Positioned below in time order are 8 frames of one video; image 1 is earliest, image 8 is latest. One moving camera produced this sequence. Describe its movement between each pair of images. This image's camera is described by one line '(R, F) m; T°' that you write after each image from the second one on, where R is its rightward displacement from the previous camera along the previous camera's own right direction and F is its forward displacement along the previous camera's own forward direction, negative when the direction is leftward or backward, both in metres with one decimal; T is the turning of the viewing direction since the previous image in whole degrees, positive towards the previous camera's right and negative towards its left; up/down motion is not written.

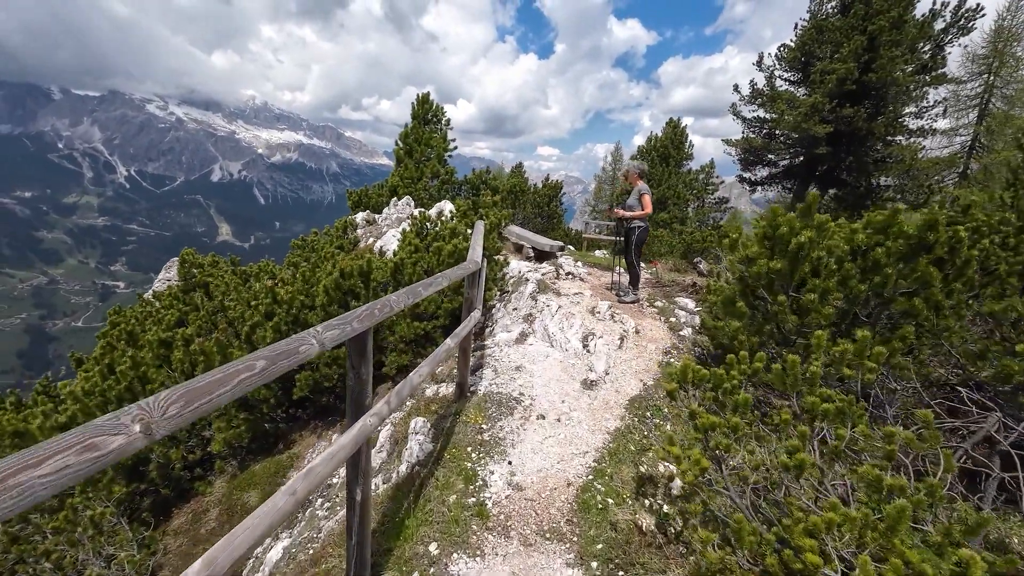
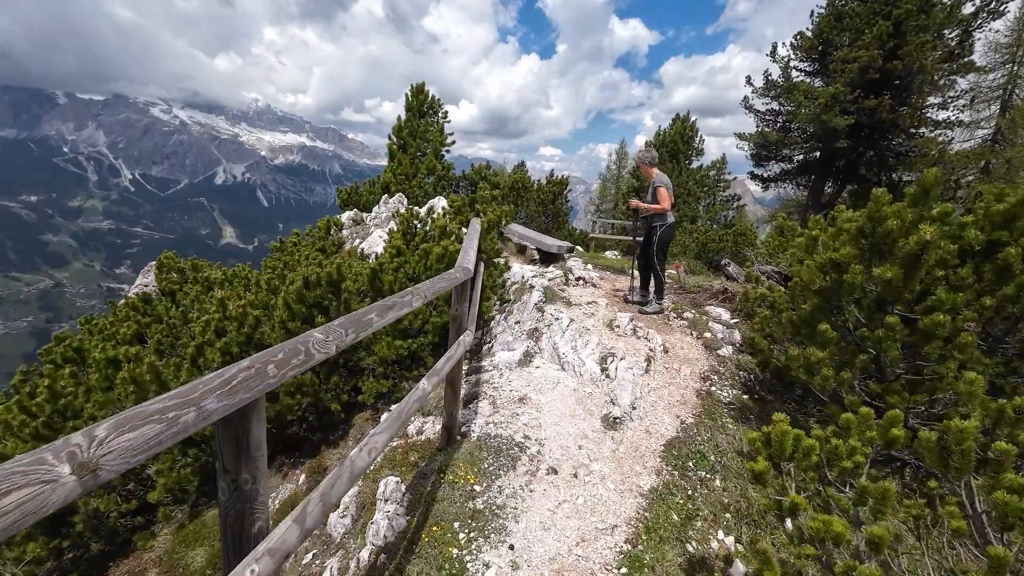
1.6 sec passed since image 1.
(0.0, +1.3) m; 0°
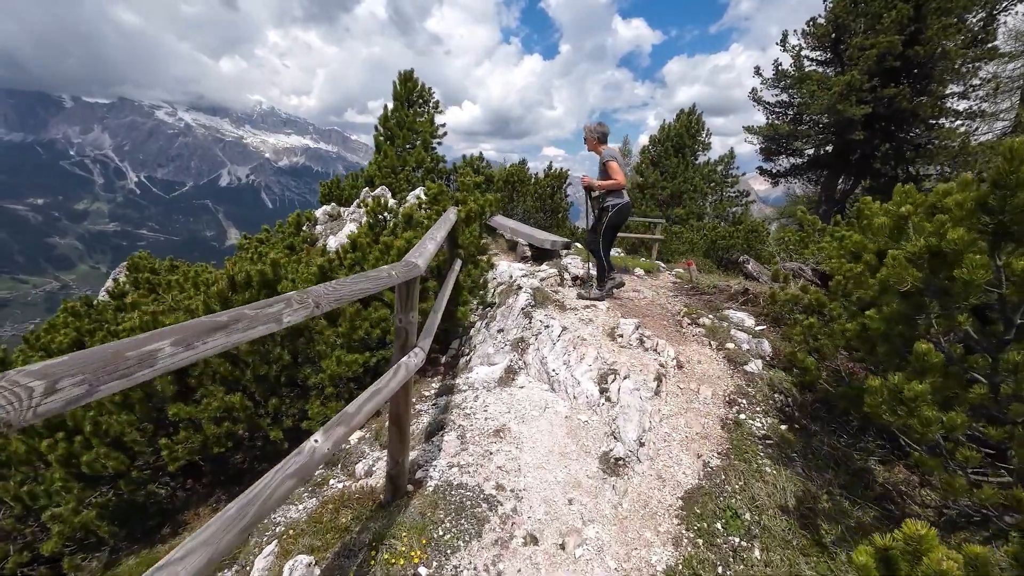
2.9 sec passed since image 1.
(+0.3, +1.1) m; 0°
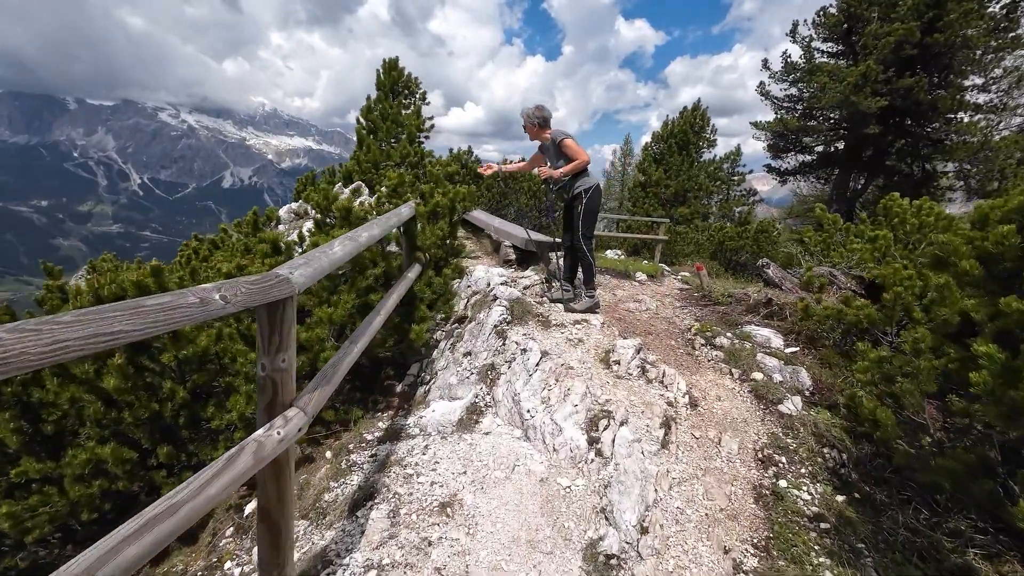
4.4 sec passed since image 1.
(+0.3, +1.2) m; 0°
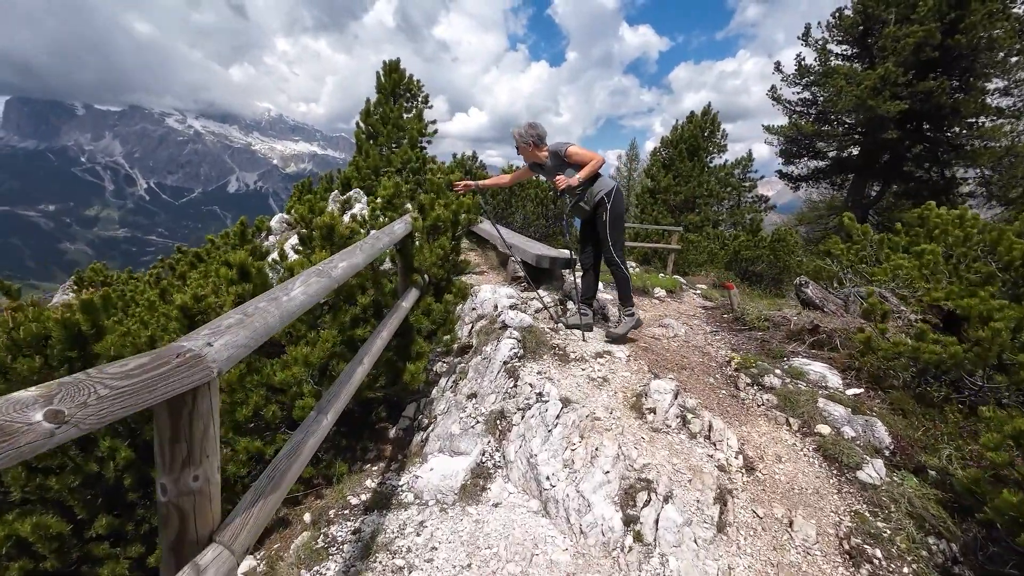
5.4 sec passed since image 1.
(-0.1, +0.7) m; 0°
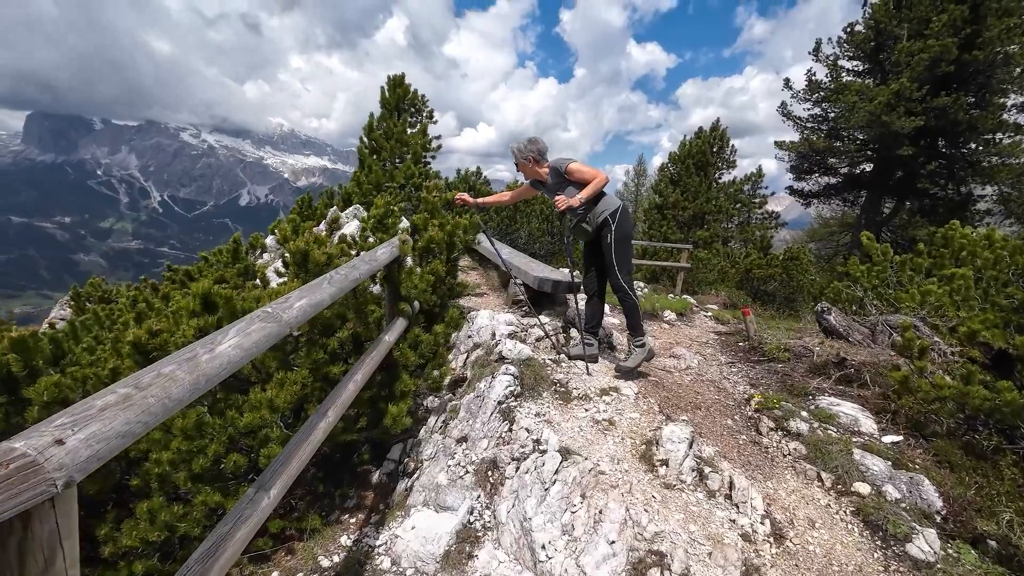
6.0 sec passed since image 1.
(+0.1, +0.4) m; -1°
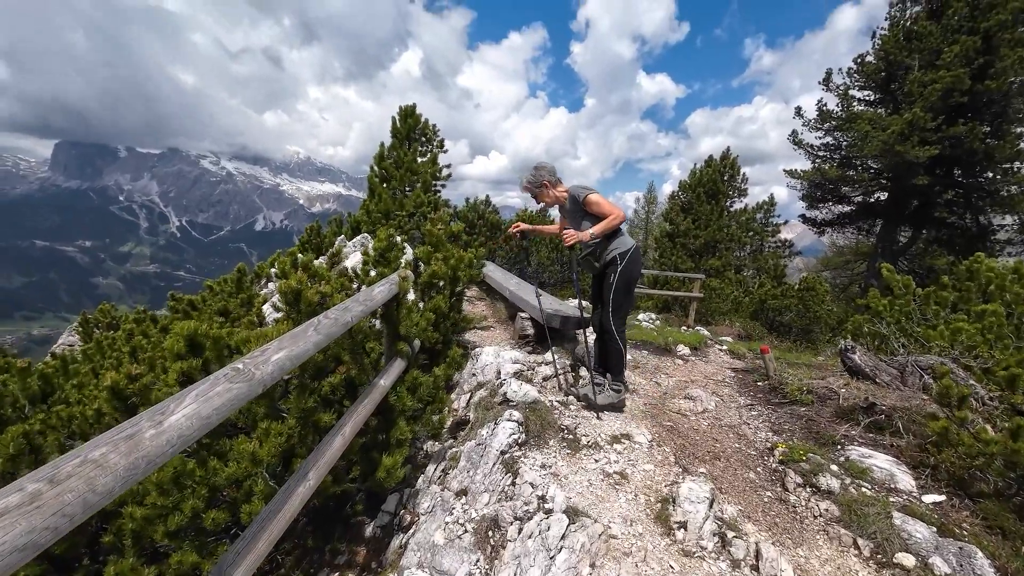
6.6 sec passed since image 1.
(0.0, +0.2) m; -1°
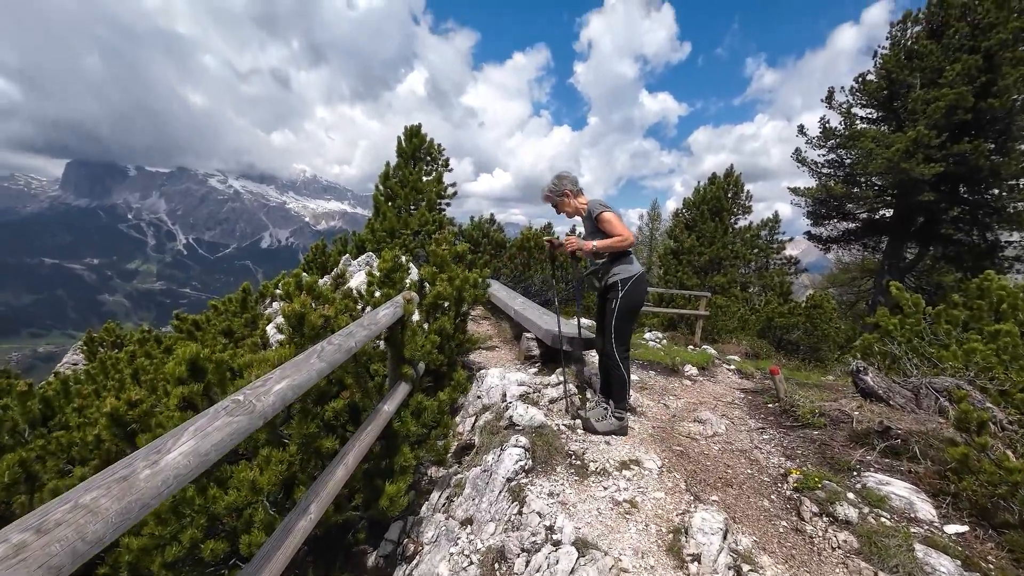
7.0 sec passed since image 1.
(0.0, 0.0) m; 0°
